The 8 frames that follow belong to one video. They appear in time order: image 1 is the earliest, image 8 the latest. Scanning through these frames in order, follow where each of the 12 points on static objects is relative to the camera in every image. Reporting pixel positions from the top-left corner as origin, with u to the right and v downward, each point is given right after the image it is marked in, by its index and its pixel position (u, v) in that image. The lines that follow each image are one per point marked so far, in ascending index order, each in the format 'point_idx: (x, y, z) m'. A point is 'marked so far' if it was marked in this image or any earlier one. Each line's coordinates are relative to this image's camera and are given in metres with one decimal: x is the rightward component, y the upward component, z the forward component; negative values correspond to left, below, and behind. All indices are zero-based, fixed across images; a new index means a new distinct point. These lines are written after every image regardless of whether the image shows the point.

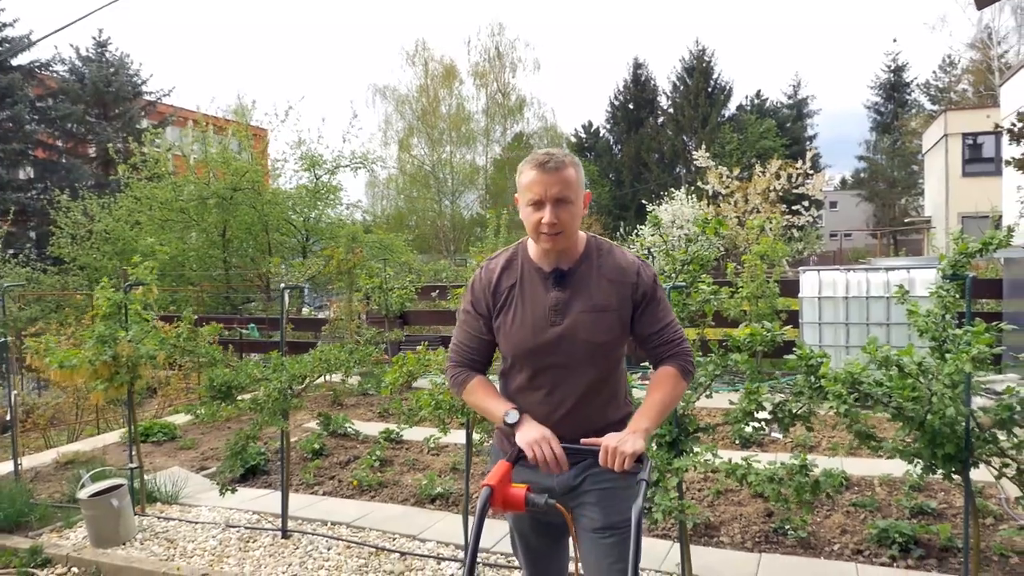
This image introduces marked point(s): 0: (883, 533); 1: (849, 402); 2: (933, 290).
0: (+2.1, -1.4, +4.3) m
1: (+1.5, -0.5, +3.4) m
2: (+1.9, 0.0, +3.5) m
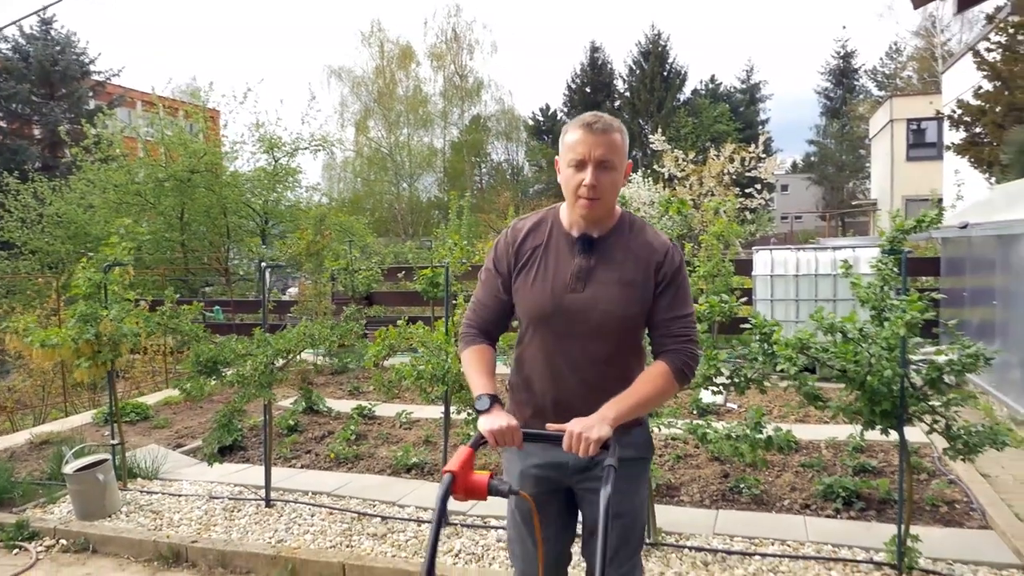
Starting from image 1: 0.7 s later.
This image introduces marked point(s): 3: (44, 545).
0: (+1.9, -1.2, +4.6) m
1: (+1.4, -0.4, +3.7) m
2: (+1.8, +0.1, +3.9) m
3: (-2.8, -1.5, +4.5) m
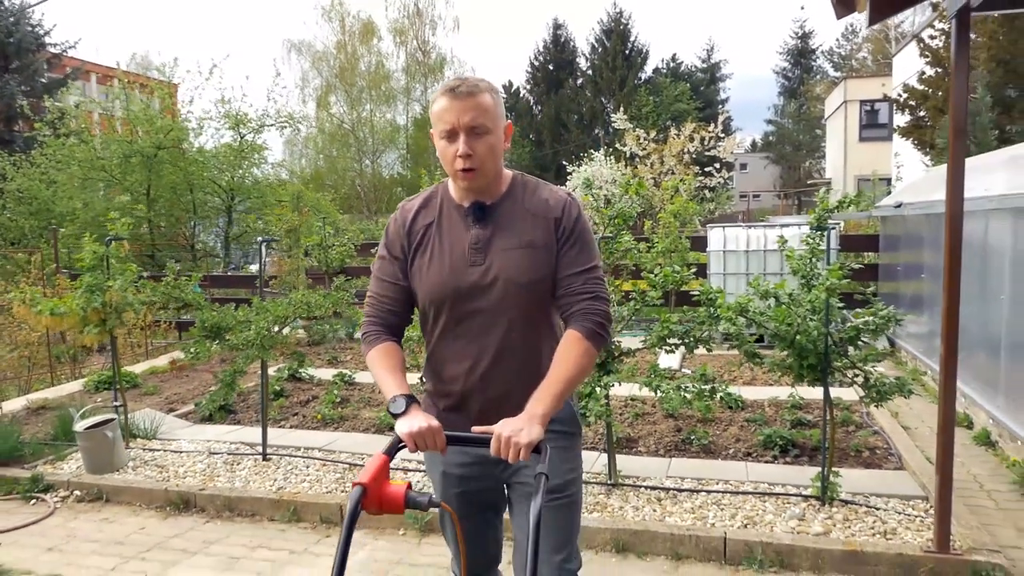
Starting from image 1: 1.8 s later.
0: (+1.8, -1.0, +5.3) m
1: (+1.3, -0.2, +4.3) m
2: (+1.7, +0.3, +4.4) m
3: (-2.9, -1.3, +4.9) m
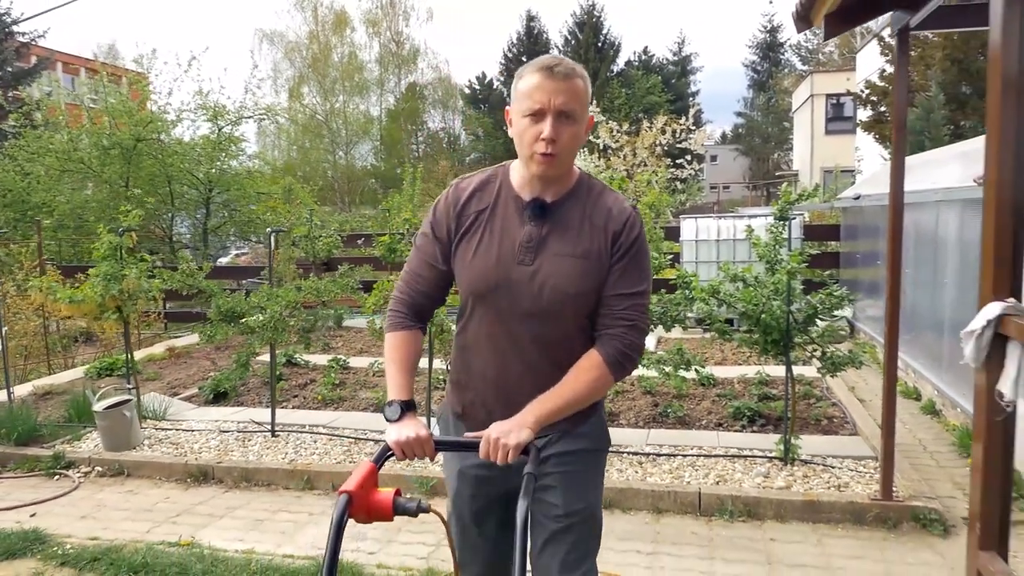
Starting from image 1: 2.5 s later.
0: (+1.7, -0.9, +5.8) m
1: (+1.2, -0.1, +4.8) m
2: (+1.7, +0.4, +4.9) m
3: (-3.0, -1.3, +5.3) m
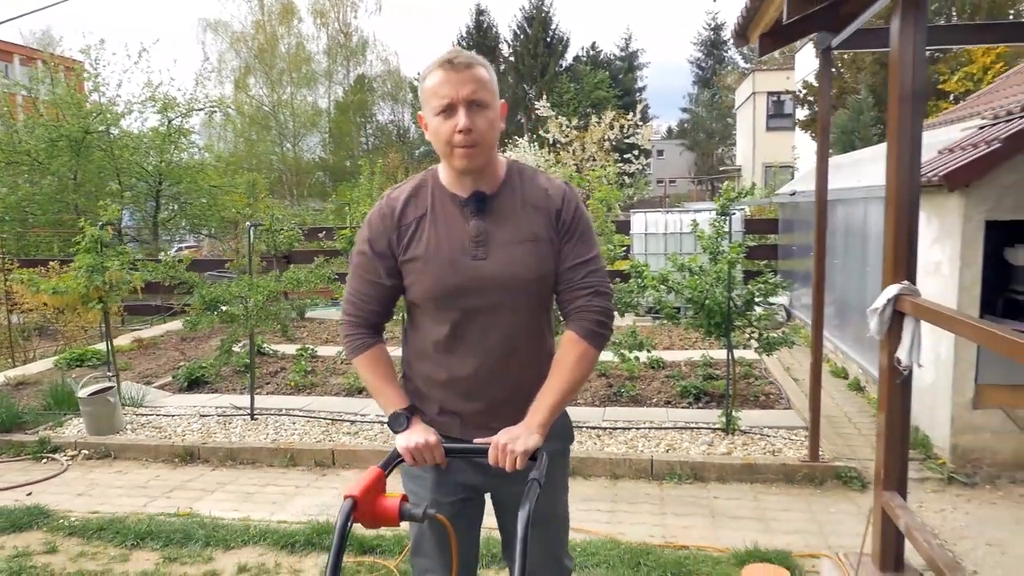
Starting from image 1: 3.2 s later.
0: (+1.4, -0.8, +6.3) m
1: (+1.0, 0.0, +5.3) m
2: (+1.4, +0.5, +5.5) m
3: (-3.2, -1.2, +5.5) m
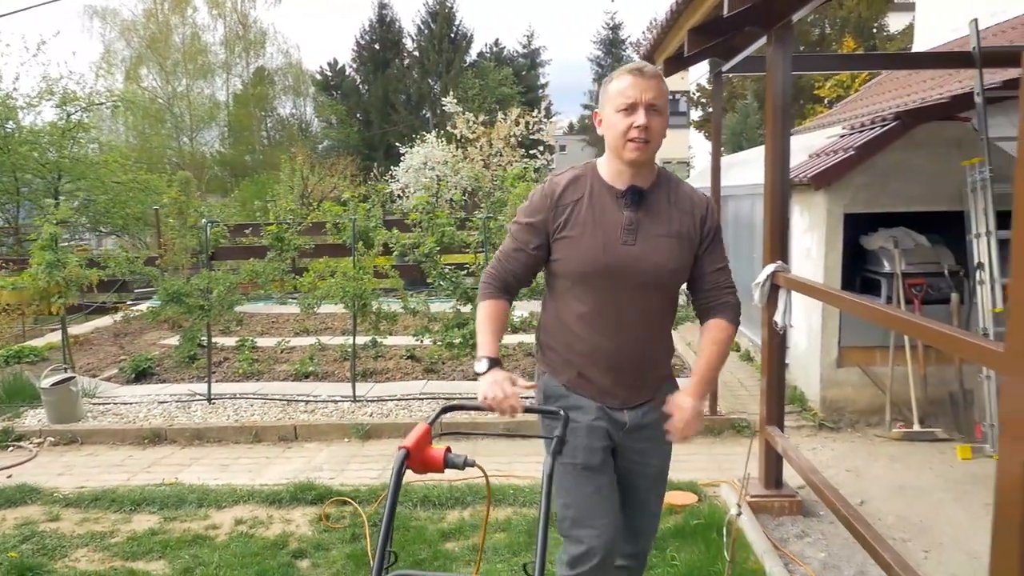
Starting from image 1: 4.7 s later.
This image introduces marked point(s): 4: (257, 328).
0: (+0.9, -0.7, +7.2) m
1: (+0.6, +0.1, +6.1) m
2: (+0.9, +0.6, +6.3) m
3: (-3.6, -1.2, +5.8) m
4: (-3.1, -0.5, +9.4) m
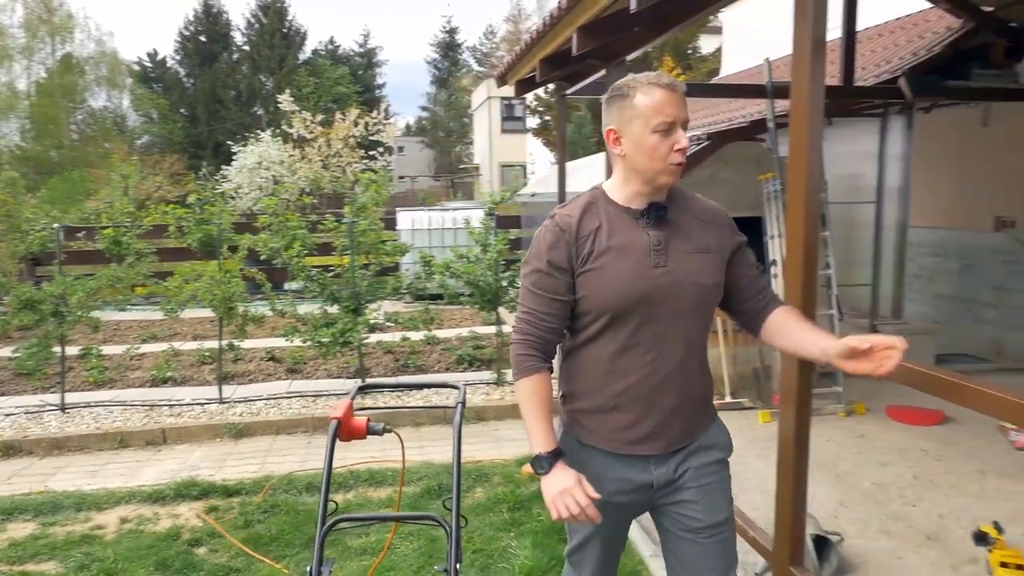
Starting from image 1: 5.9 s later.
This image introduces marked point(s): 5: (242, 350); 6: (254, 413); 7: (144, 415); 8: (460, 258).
0: (-0.5, -0.7, +7.7) m
1: (-0.6, +0.1, +6.6) m
2: (-0.3, +0.6, +6.9) m
3: (-4.6, -1.2, +5.4) m
4: (-4.9, -0.6, +9.0) m
5: (-2.8, -0.6, +8.0) m
6: (-2.1, -1.0, +6.2) m
7: (-3.0, -1.0, +6.2) m
8: (-0.5, +0.3, +6.8) m
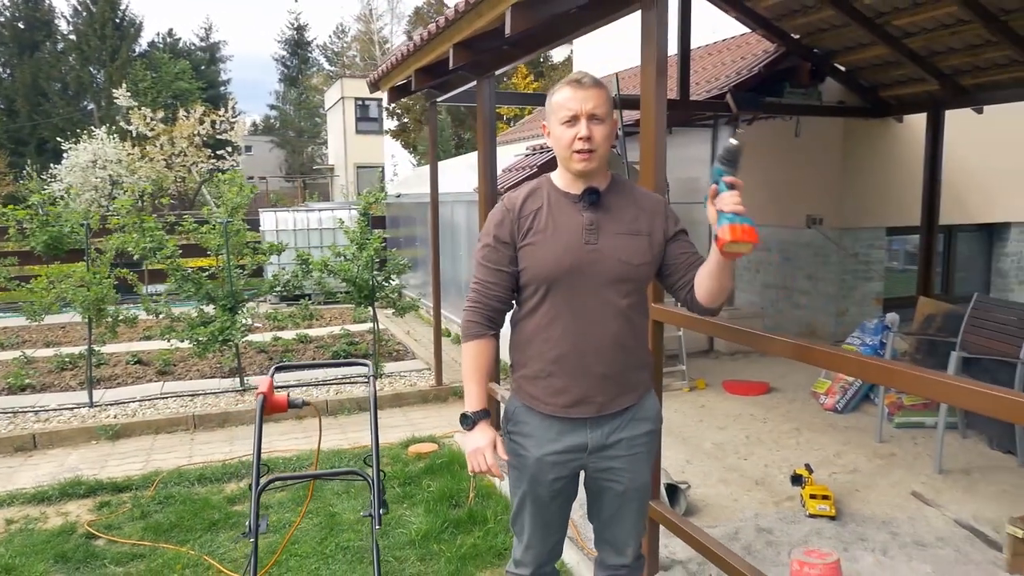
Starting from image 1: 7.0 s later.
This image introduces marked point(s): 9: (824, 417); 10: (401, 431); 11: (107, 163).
0: (-1.8, -0.7, +7.9) m
1: (-1.7, +0.1, +6.8) m
2: (-1.5, +0.6, +7.2) m
3: (-5.4, -1.3, +4.9) m
4: (-6.3, -0.6, +8.4) m
5: (-4.1, -0.7, +7.7) m
6: (-3.1, -1.0, +6.1) m
7: (-3.9, -1.1, +5.9) m
8: (-1.6, +0.3, +7.0) m
9: (+2.4, -1.0, +5.9) m
10: (-0.9, -1.1, +5.9) m
11: (-10.3, +3.2, +19.7) m
